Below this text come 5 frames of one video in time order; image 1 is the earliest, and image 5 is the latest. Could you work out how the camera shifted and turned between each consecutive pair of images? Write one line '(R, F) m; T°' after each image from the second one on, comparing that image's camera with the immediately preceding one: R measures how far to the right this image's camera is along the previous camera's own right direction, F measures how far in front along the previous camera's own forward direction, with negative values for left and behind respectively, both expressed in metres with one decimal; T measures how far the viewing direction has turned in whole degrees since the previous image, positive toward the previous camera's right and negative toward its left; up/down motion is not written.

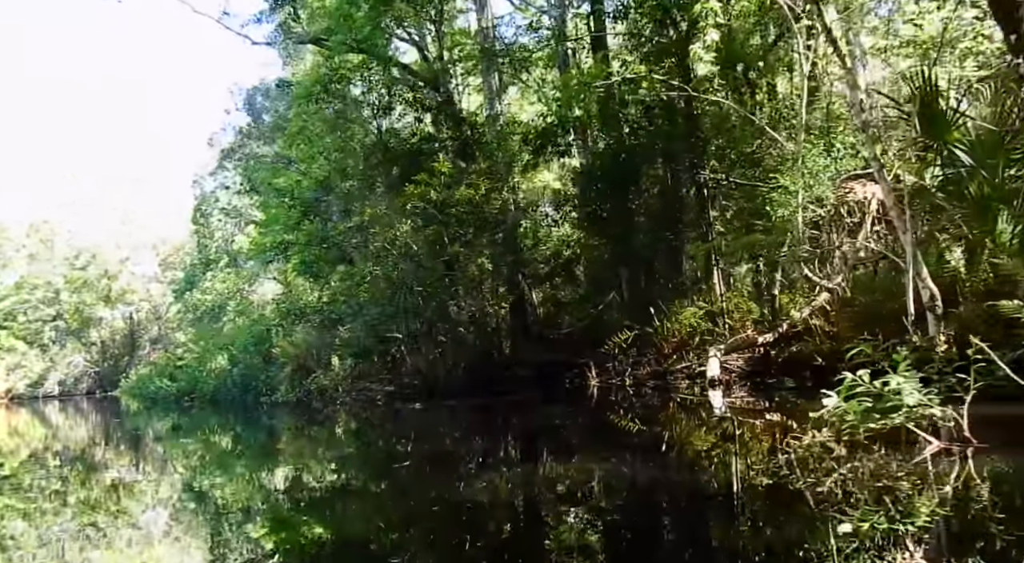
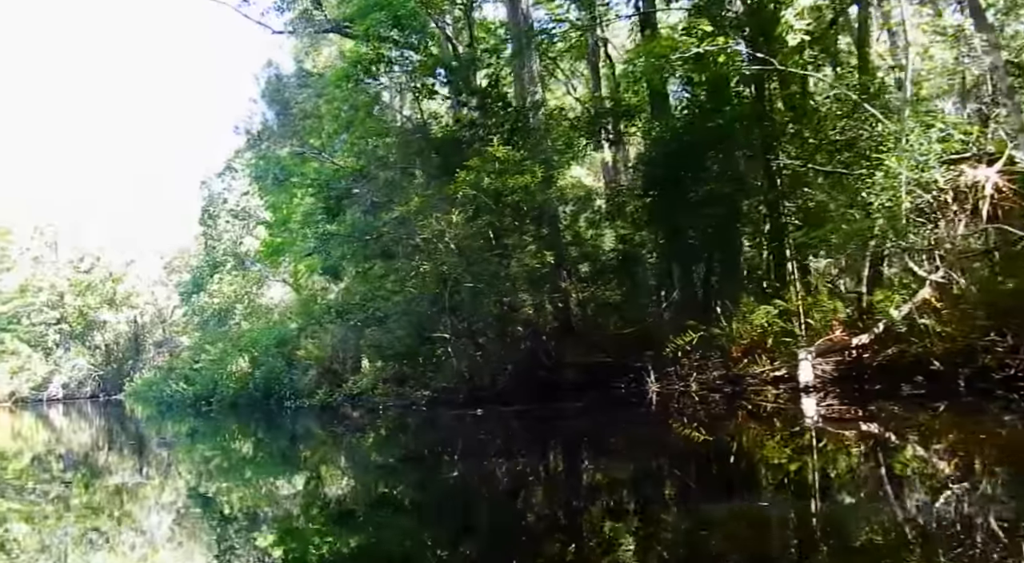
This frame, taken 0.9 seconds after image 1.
(-0.4, +0.5) m; 0°
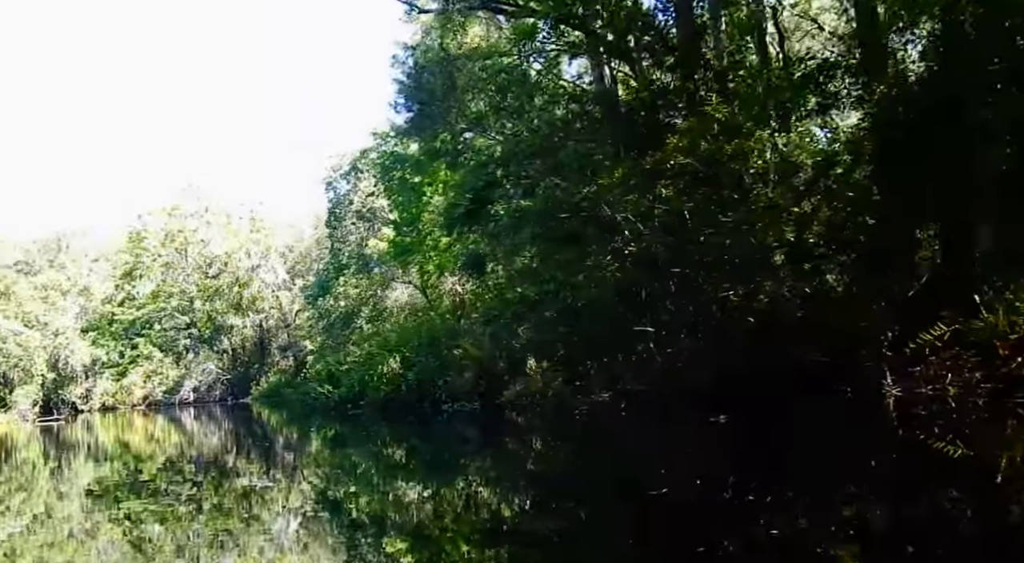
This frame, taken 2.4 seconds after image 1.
(-0.6, +0.8) m; -7°
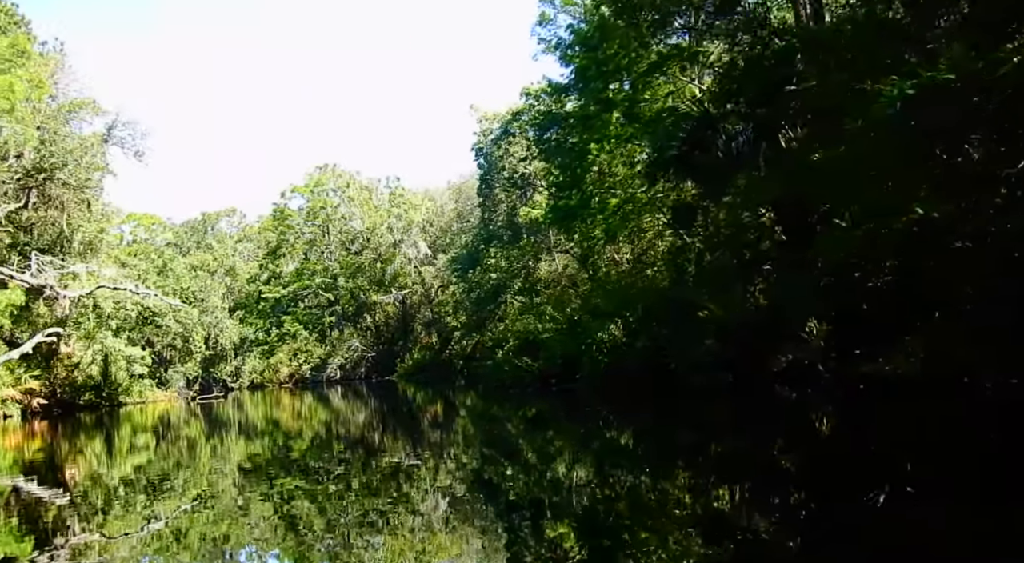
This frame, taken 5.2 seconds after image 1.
(-1.0, +1.3) m; -7°
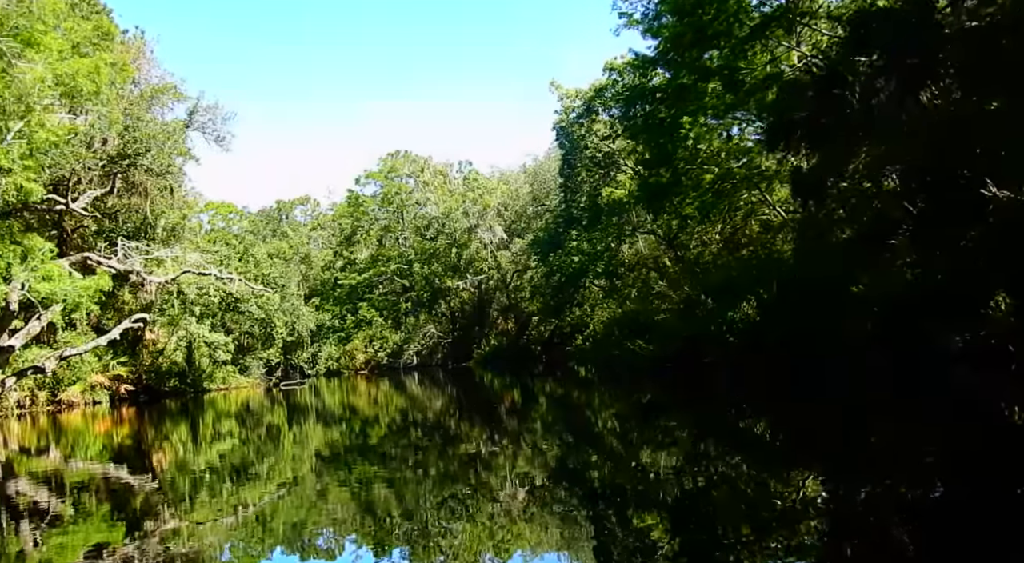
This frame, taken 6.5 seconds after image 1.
(-0.4, +0.6) m; -4°
